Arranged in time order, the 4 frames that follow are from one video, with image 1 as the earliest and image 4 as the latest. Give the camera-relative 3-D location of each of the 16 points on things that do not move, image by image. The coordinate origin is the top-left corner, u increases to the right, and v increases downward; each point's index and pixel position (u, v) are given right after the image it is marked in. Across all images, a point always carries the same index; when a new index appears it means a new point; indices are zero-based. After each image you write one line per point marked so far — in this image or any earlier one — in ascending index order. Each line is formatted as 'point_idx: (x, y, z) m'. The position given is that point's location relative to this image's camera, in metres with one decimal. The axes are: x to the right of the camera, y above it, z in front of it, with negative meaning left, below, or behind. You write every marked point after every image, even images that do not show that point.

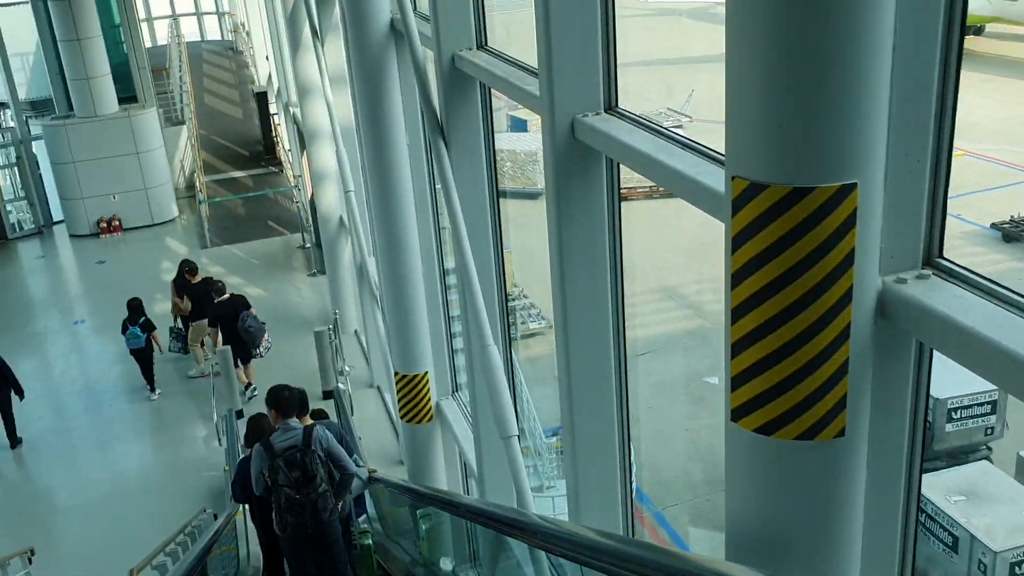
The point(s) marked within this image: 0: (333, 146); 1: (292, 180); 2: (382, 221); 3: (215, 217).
0: (-2.1, +1.7, +11.4) m
1: (-3.9, +1.9, +17.2) m
2: (-0.9, +0.5, +6.9) m
3: (-5.3, +1.3, +17.3) m
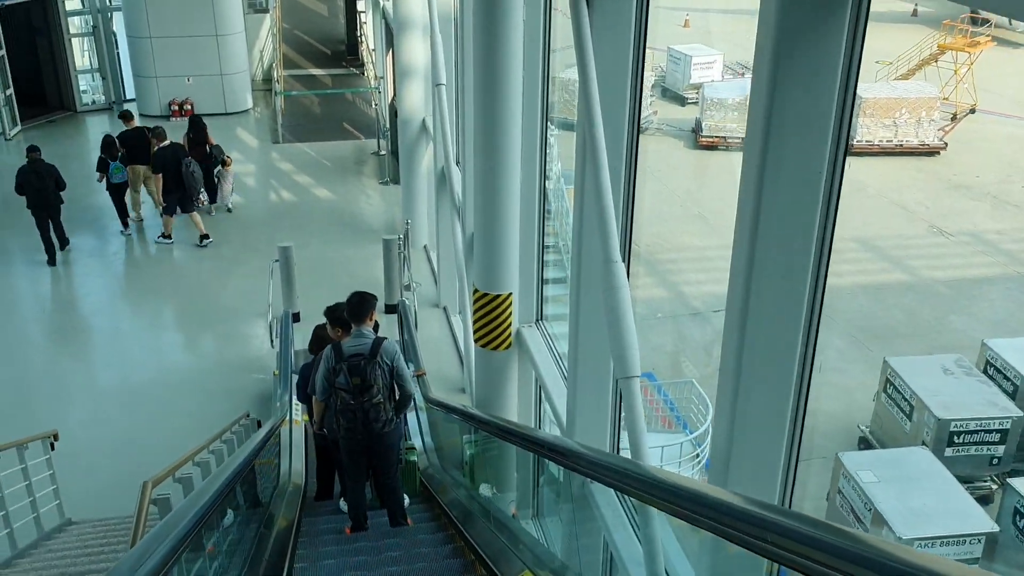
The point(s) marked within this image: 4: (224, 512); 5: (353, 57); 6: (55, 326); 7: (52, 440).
0: (-0.9, +2.6, +10.4) m
1: (-2.3, +3.4, +16.2) m
2: (-0.2, +1.1, +6.0) m
3: (-3.8, +3.0, +16.5) m
4: (-1.2, -1.0, +4.0) m
5: (-3.0, +4.4, +18.4) m
6: (-4.6, -0.4, +9.8) m
7: (-3.0, -1.0, +6.3) m
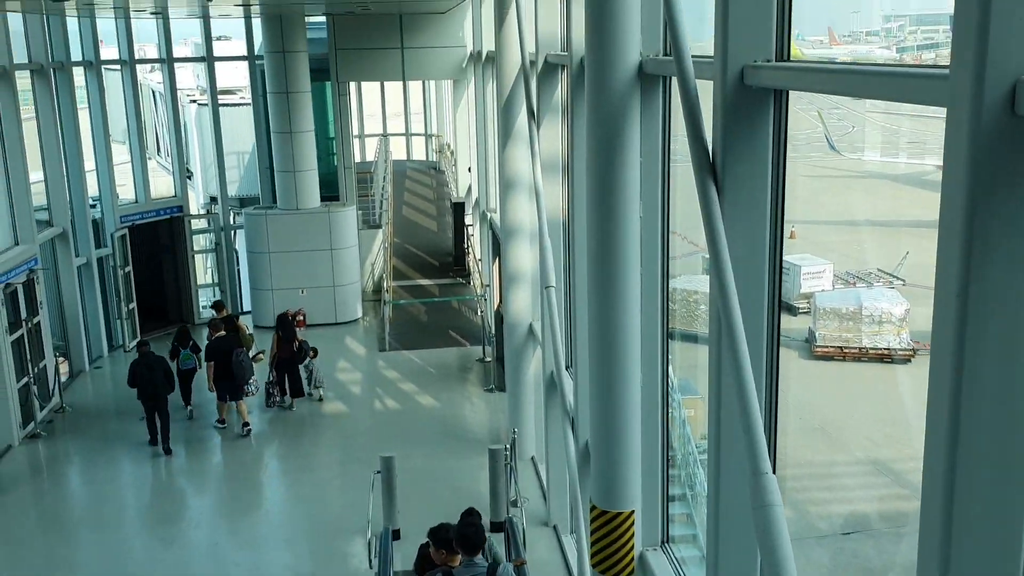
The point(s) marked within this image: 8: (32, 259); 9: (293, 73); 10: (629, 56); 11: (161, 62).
0: (+0.2, +0.4, +10.4) m
1: (-0.5, -0.1, +16.3) m
2: (+0.5, -0.1, +5.6) m
3: (-1.9, -0.6, +16.6) m
4: (-0.7, -1.7, +3.3) m
5: (-1.0, +0.4, +18.6) m
6: (-3.5, -2.5, +9.5) m
7: (-2.3, -2.3, +5.8) m
8: (-6.2, +0.4, +12.6) m
9: (-3.5, +3.5, +15.8) m
10: (+0.6, +1.2, +5.2) m
11: (-6.3, +4.0, +17.4) m
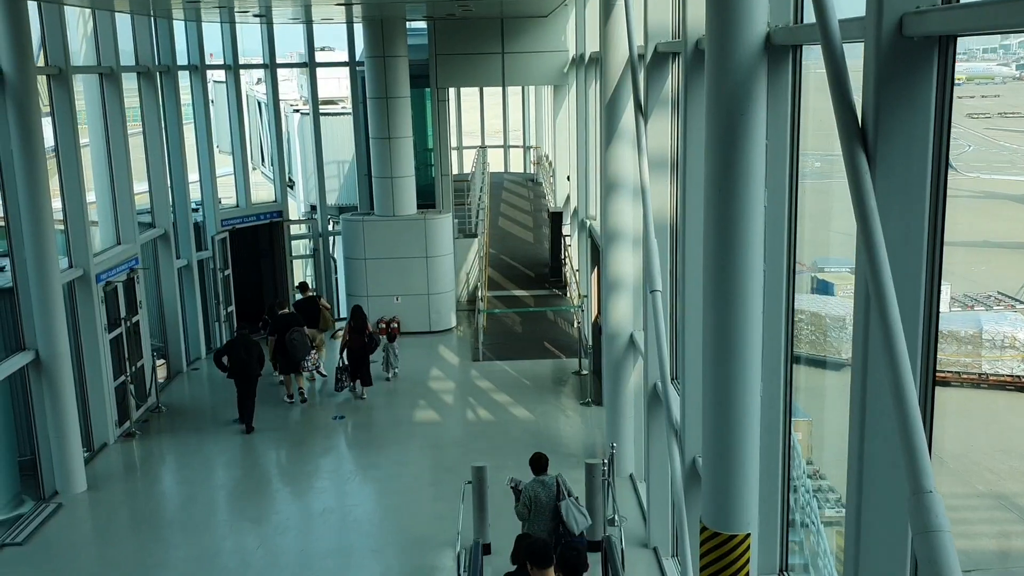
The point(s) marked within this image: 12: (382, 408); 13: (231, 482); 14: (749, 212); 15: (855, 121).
0: (+1.2, +0.3, +9.8) m
1: (+1.0, -0.2, +15.8) m
2: (+1.0, -0.1, +5.1) m
3: (-0.3, -0.8, +16.2) m
4: (-0.4, -1.6, +2.9) m
5: (+0.8, +0.2, +18.2) m
6: (-2.6, -2.4, +9.3) m
7: (-1.7, -2.2, +5.5) m
8: (-4.9, +0.4, +12.7) m
9: (-1.9, +3.4, +15.7) m
10: (+1.2, +1.3, +4.7) m
11: (-4.4, +3.9, +17.6) m
12: (-1.7, -1.6, +12.9) m
13: (-3.1, -2.1, +10.8) m
14: (+1.2, +0.4, +4.9) m
15: (+1.2, +0.6, +3.3) m
